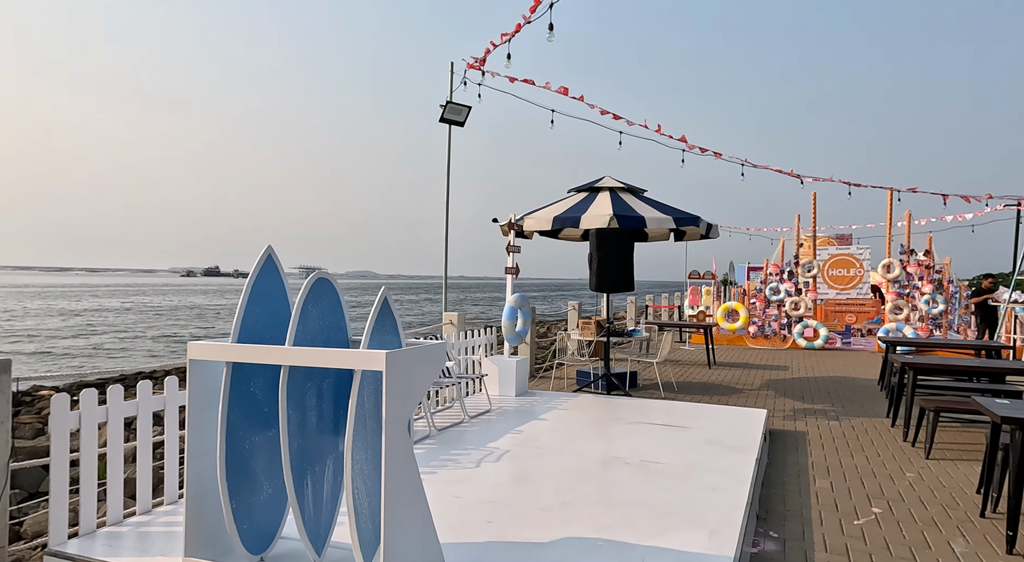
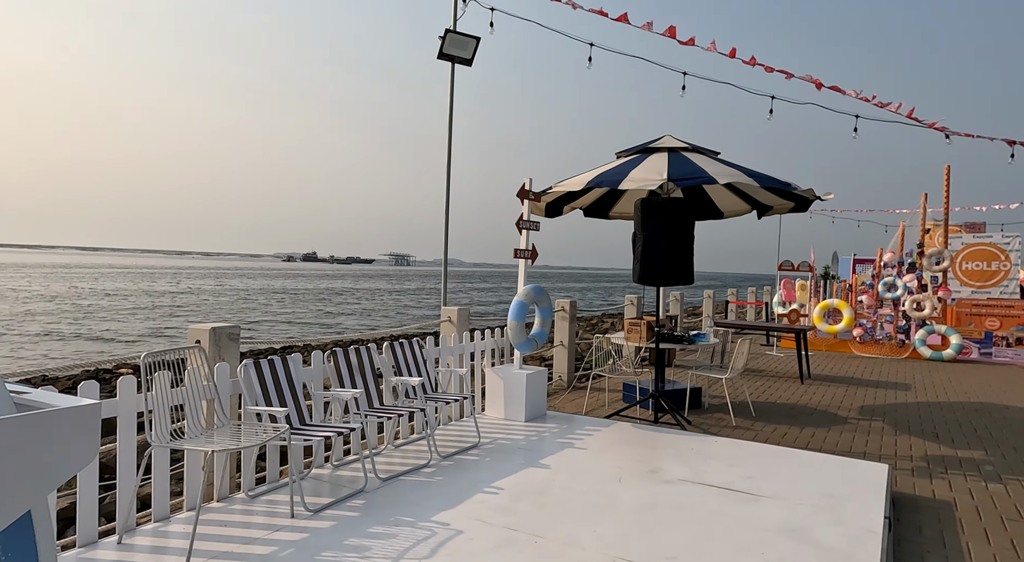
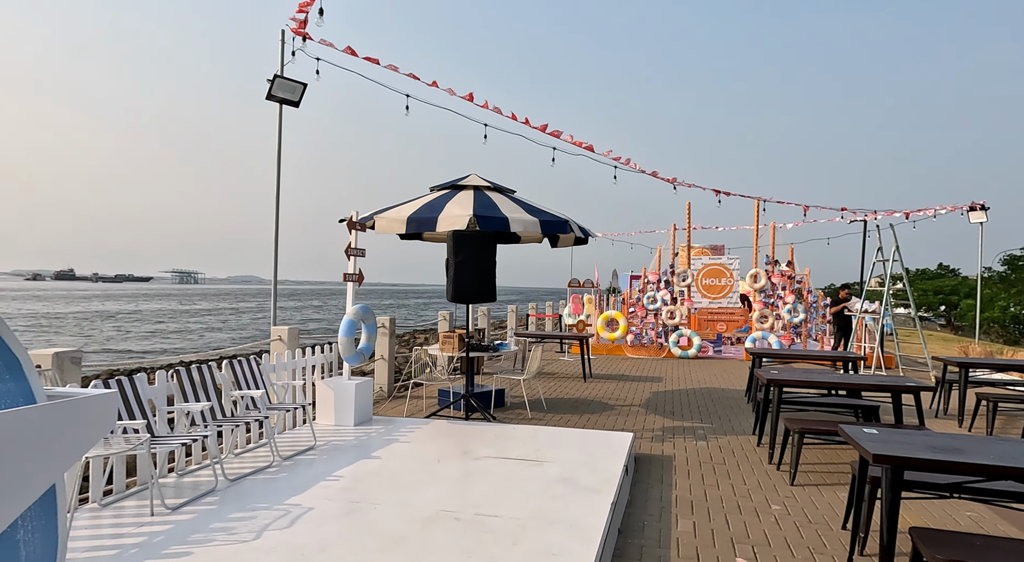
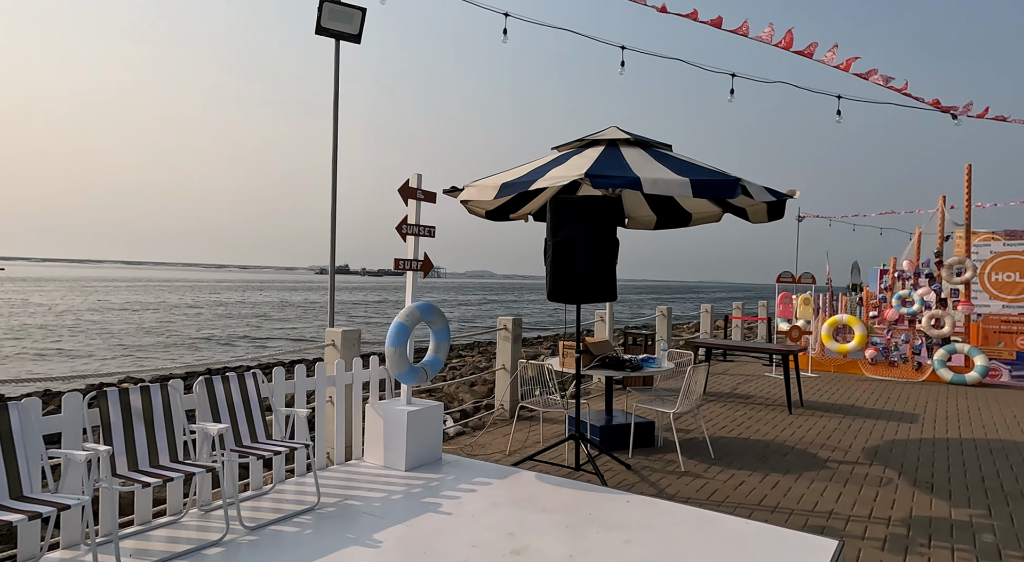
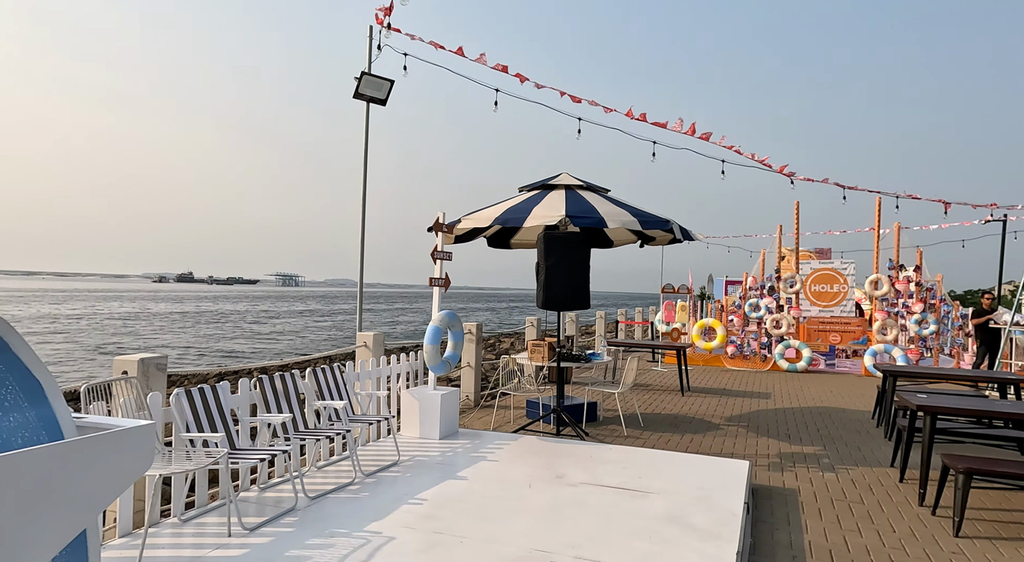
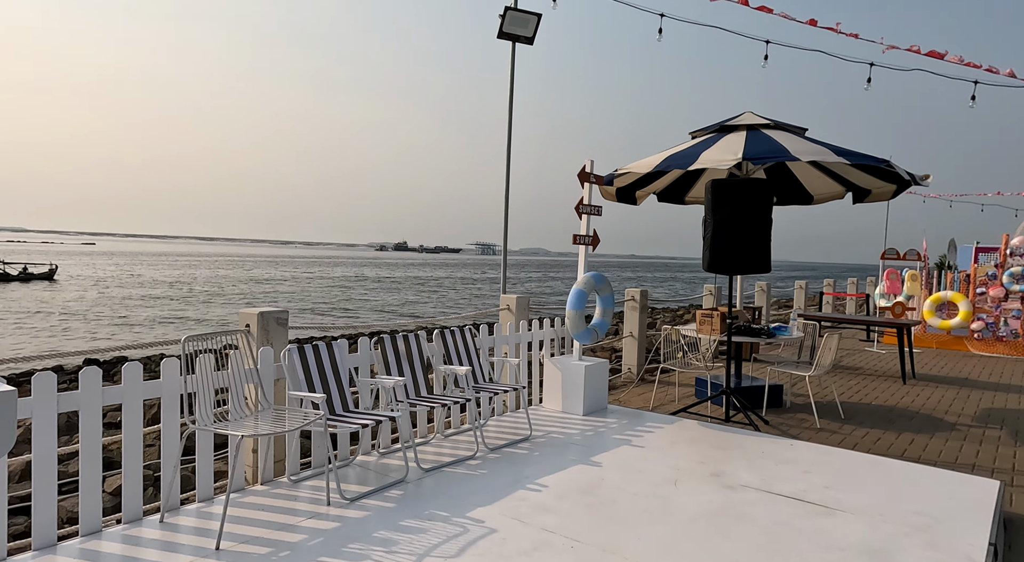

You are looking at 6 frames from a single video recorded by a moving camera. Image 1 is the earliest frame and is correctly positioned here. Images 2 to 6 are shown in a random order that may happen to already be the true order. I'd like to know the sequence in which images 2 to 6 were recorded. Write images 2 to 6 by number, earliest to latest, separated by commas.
3, 5, 2, 6, 4
